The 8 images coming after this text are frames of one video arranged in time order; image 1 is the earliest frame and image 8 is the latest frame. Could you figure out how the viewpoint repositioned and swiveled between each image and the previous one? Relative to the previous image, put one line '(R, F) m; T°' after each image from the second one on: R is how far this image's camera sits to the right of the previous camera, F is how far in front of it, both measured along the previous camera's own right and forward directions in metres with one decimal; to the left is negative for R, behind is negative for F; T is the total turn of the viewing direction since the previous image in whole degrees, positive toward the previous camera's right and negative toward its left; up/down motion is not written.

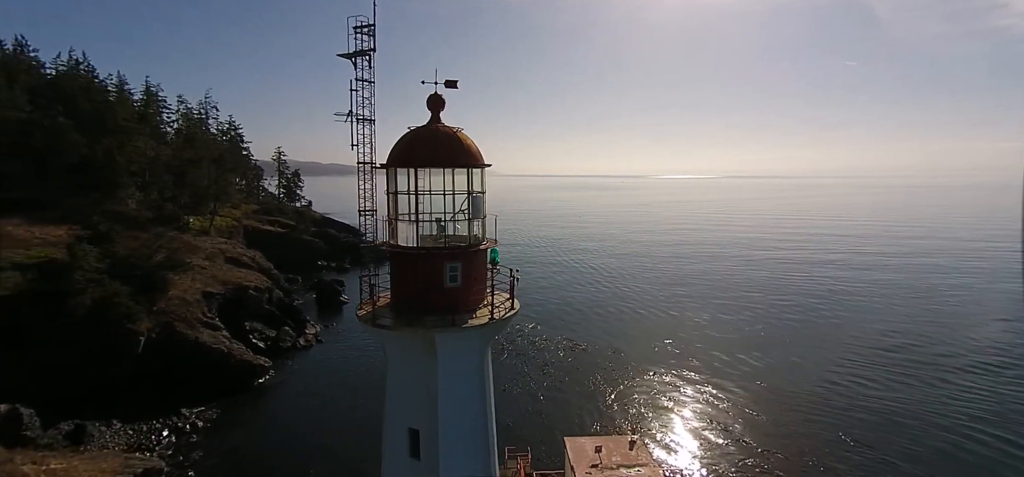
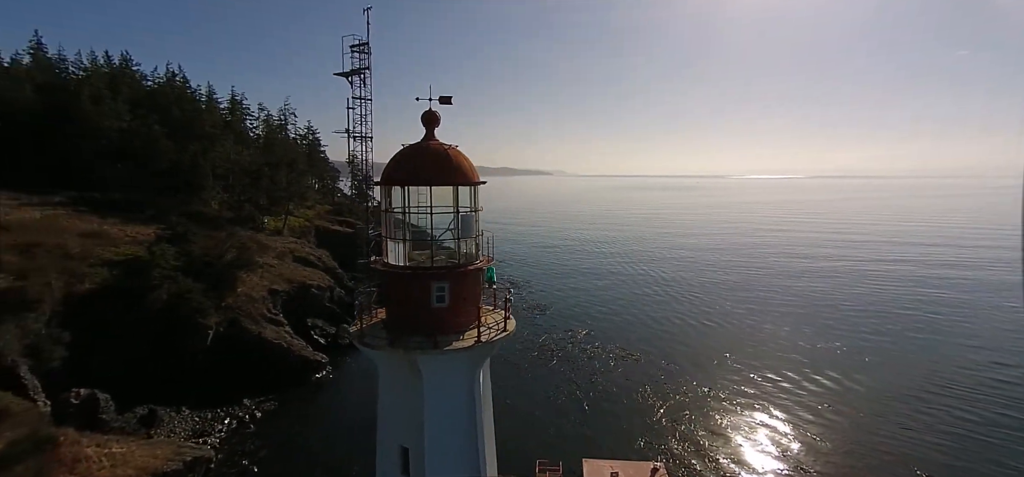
(+0.6, +0.2) m; -6°
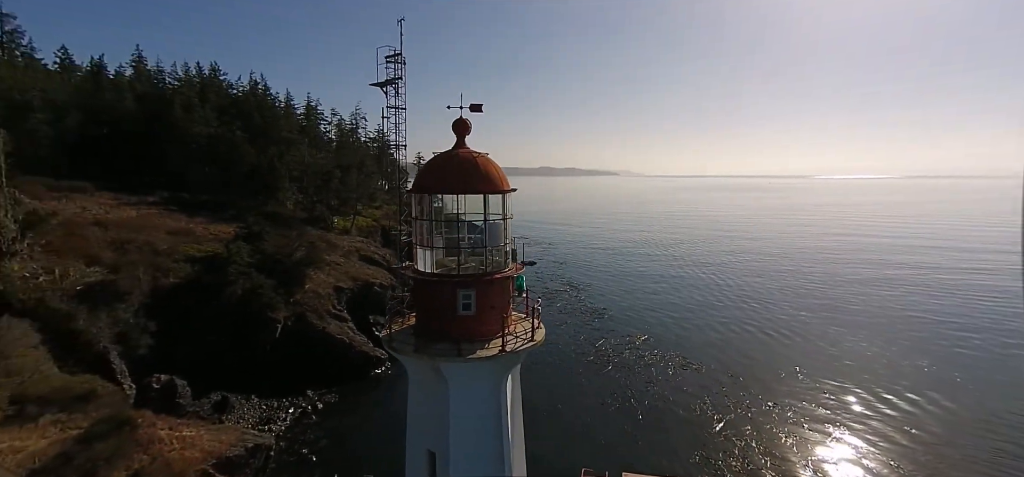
(+0.3, +0.1) m; -7°
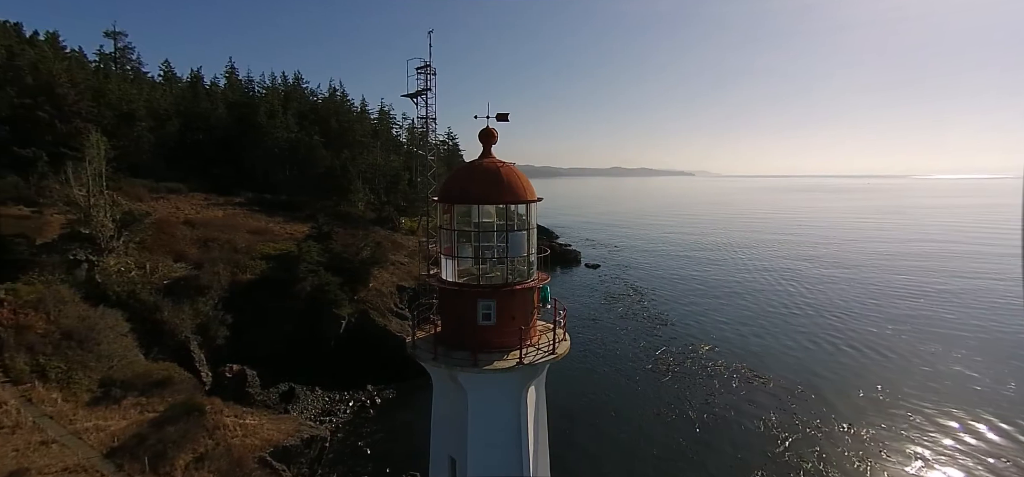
(+0.3, +0.1) m; -7°
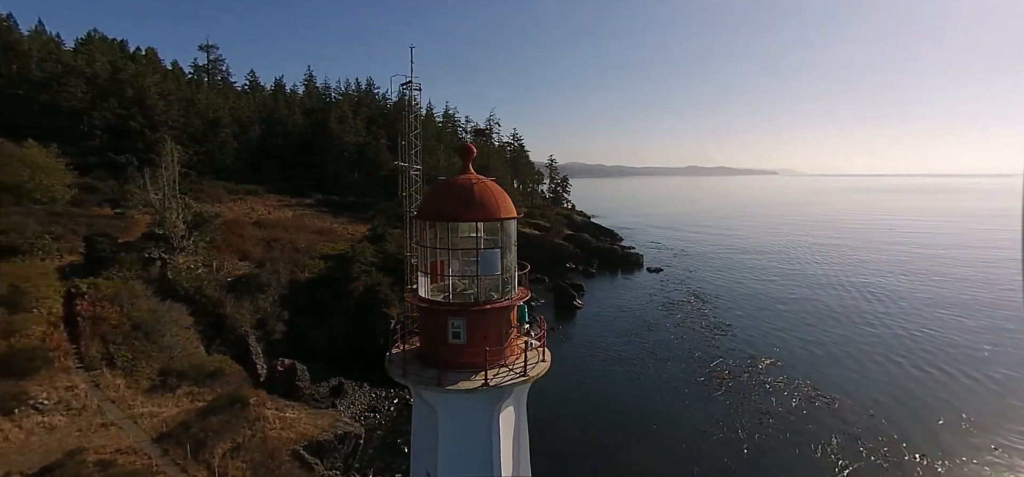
(+0.8, 0.0) m; -6°
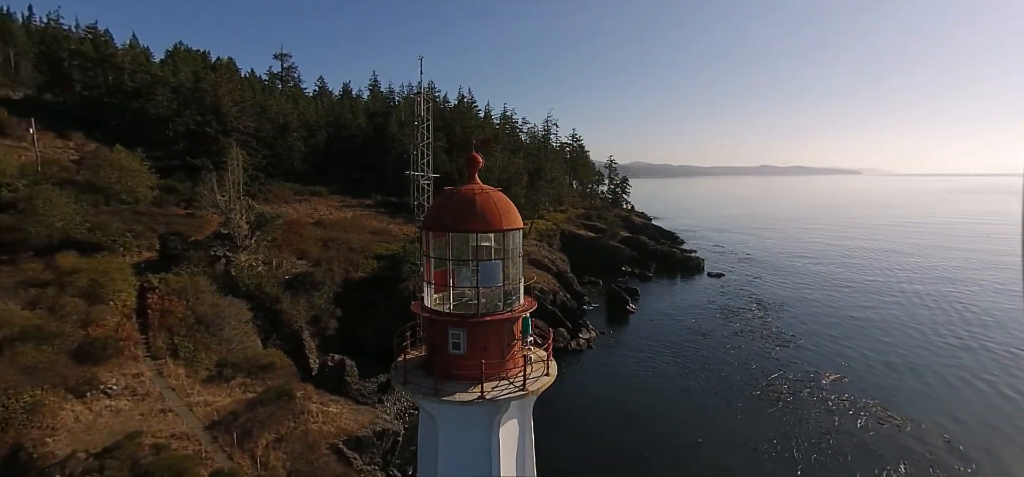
(+0.5, +0.1) m; -6°
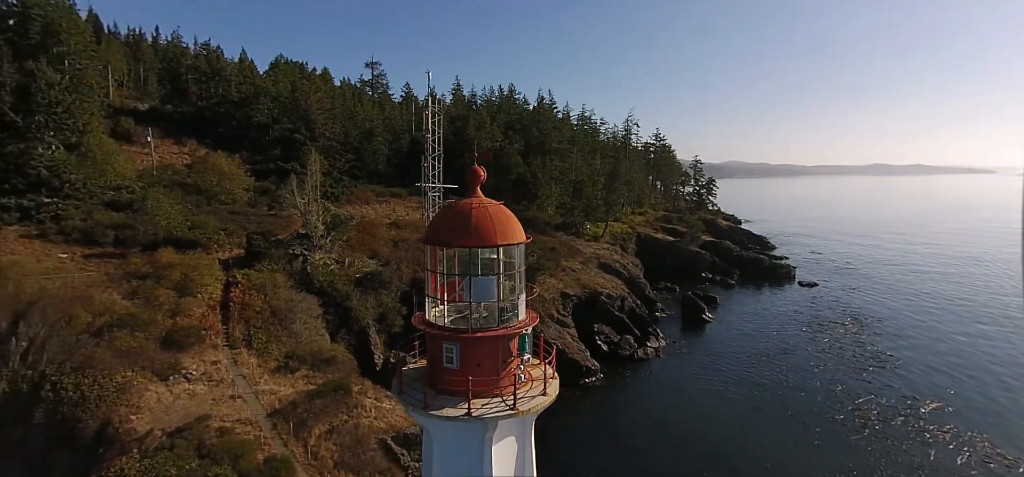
(+0.7, +0.1) m; -8°
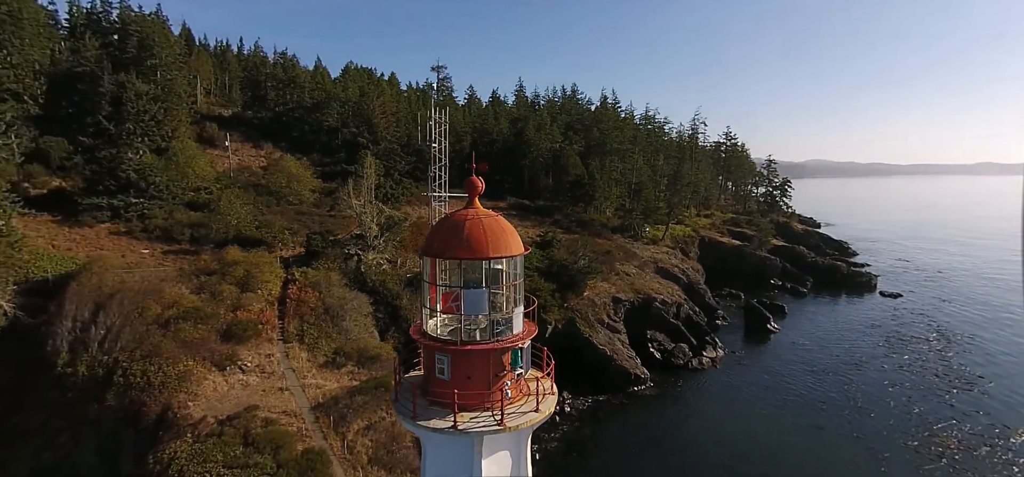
(+0.6, 0.0) m; -7°
